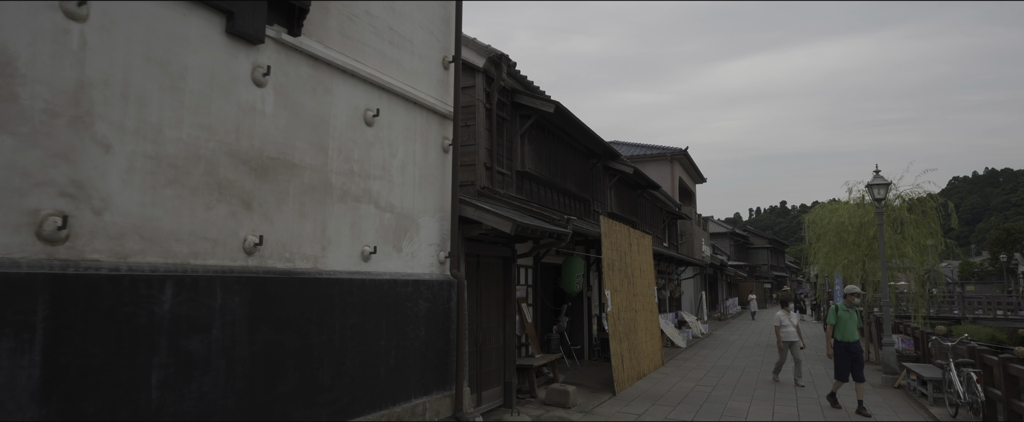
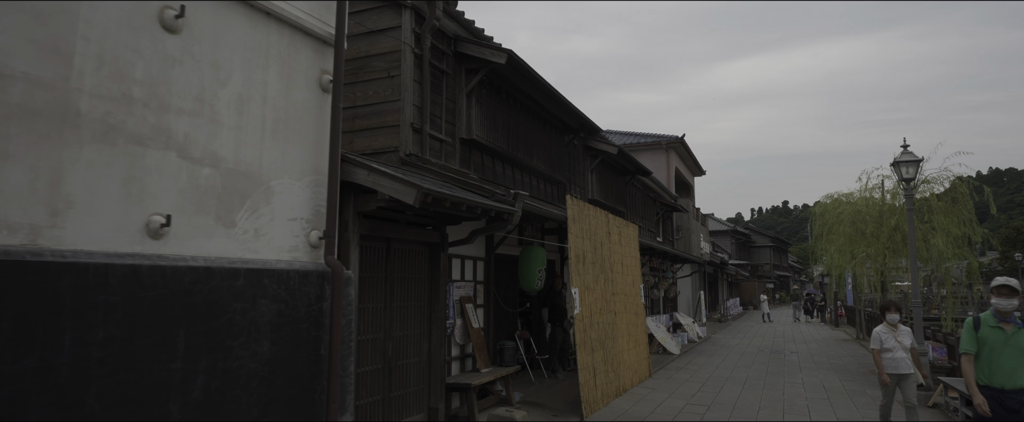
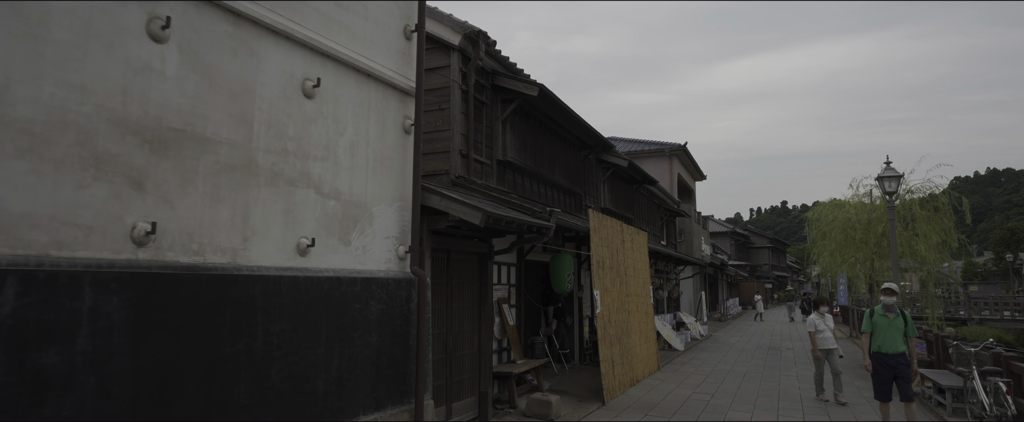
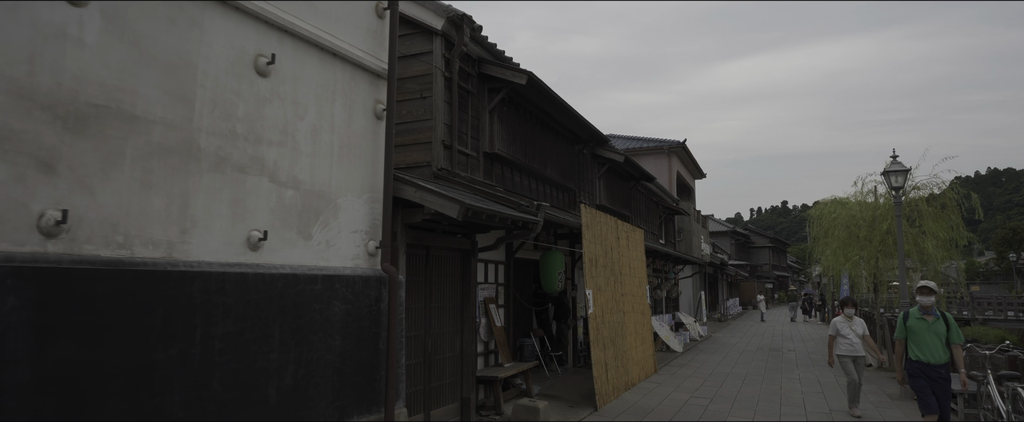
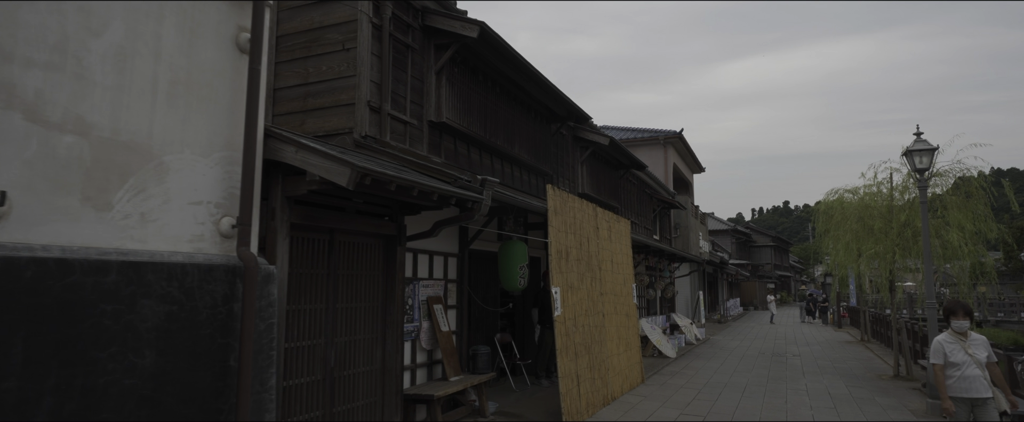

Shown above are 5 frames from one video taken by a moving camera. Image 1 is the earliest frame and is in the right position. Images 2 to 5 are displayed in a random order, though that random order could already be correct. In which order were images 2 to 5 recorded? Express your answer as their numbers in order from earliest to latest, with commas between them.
3, 4, 2, 5
